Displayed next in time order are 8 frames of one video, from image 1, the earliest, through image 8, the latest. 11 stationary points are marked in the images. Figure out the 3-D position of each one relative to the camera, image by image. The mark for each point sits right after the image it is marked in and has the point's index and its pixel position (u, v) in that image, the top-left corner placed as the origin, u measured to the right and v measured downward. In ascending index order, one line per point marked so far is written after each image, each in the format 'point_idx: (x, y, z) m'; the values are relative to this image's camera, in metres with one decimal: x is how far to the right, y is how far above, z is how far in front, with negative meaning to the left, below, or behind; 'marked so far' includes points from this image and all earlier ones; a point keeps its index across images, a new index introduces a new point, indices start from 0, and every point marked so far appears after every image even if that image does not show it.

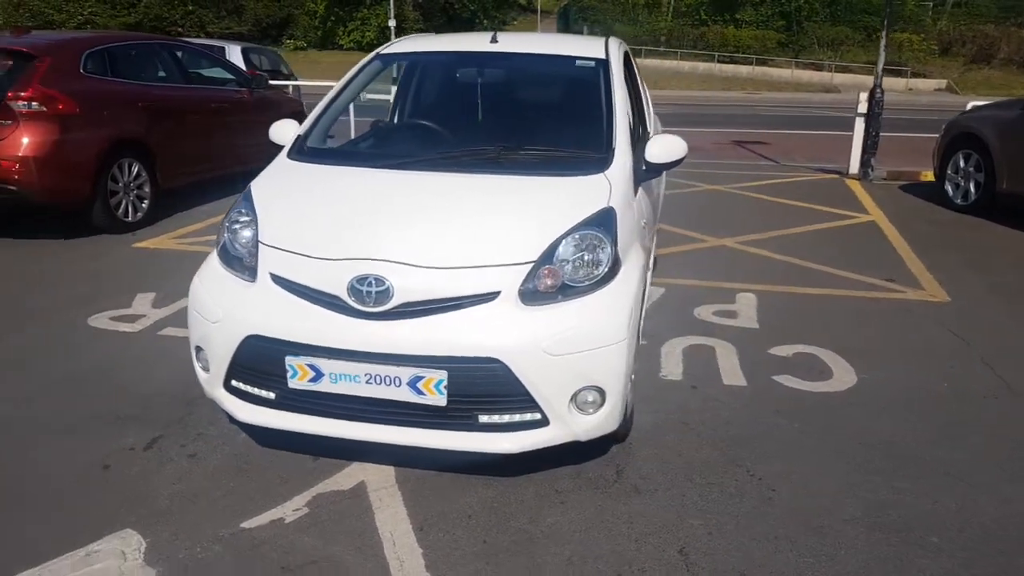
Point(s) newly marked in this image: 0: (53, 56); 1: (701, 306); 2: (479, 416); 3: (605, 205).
0: (-4.4, +2.2, +7.8) m
1: (+1.4, -0.1, +6.3) m
2: (-0.1, -0.6, +3.6) m
3: (+0.4, +0.4, +4.0) m
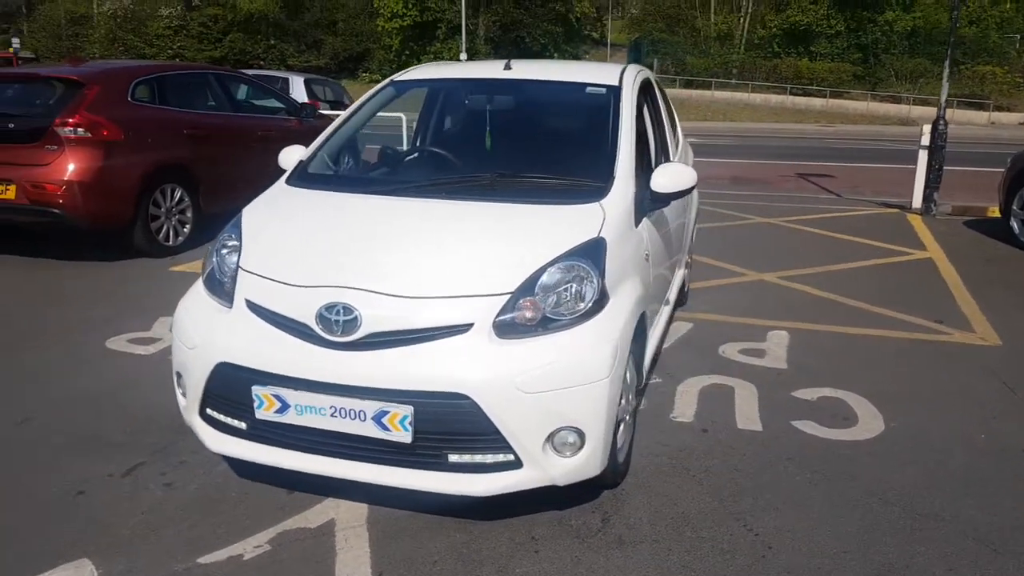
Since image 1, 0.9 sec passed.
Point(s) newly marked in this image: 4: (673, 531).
0: (-4.0, +2.0, +8.1) m
1: (+1.6, -0.4, +6.0) m
2: (-0.3, -0.7, +3.4) m
3: (+0.4, +0.2, +3.7) m
4: (+0.7, -1.1, +3.6) m
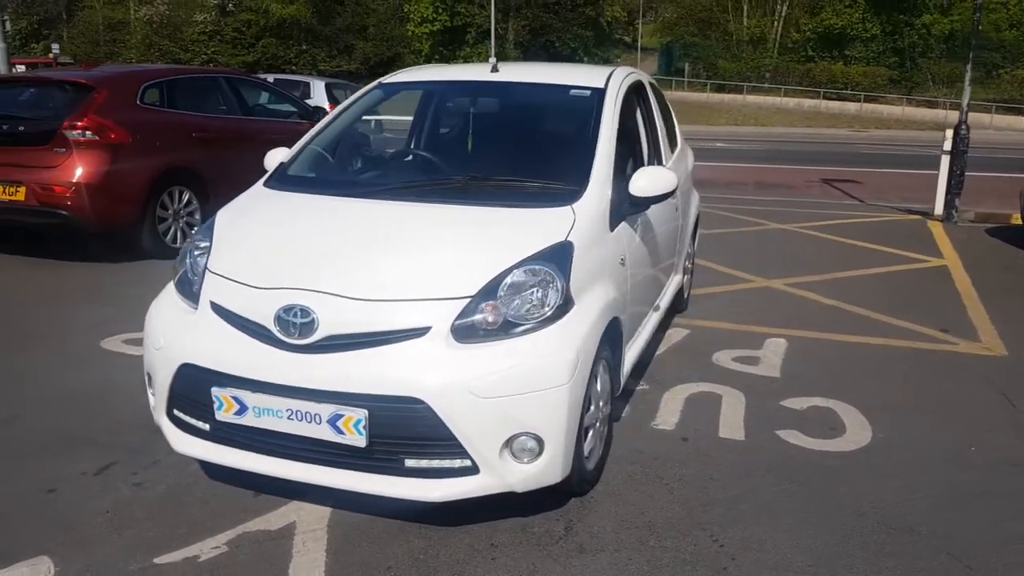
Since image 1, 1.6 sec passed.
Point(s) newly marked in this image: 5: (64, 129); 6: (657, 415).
0: (-4.0, +2.0, +8.2) m
1: (+1.5, -0.5, +5.9) m
2: (-0.4, -0.7, +3.3) m
3: (+0.2, +0.2, +3.7) m
4: (+0.5, -1.1, +3.5) m
5: (-4.2, +1.5, +7.8) m
6: (+0.8, -0.7, +4.8) m
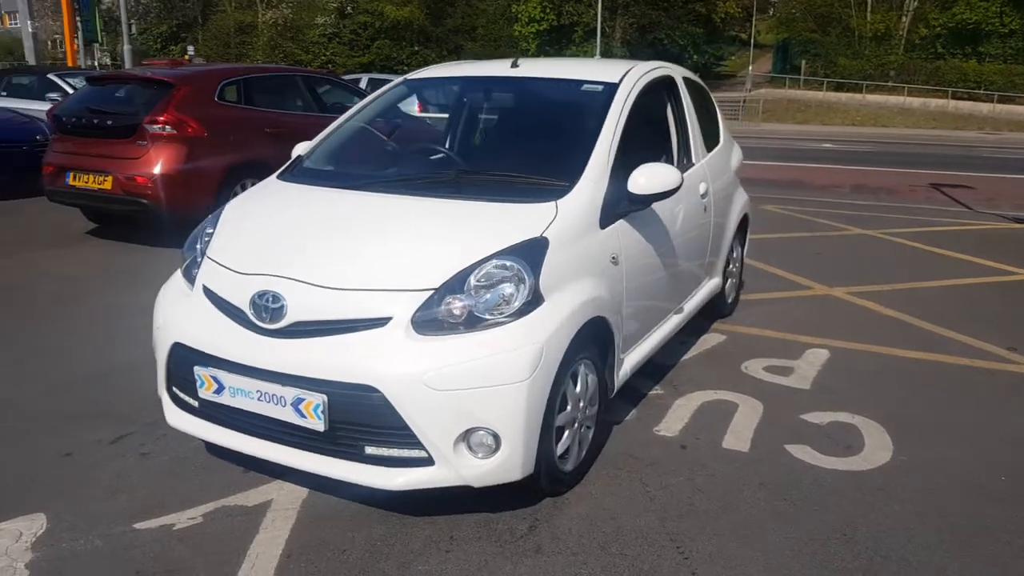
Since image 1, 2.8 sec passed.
0: (-3.4, +2.1, +8.7) m
1: (+1.7, -0.5, +5.7) m
2: (-0.6, -0.7, +3.4) m
3: (+0.1, +0.2, +3.7) m
4: (+0.3, -1.1, +3.5) m
5: (-3.7, +1.7, +8.3) m
6: (+0.8, -0.7, +4.7) m
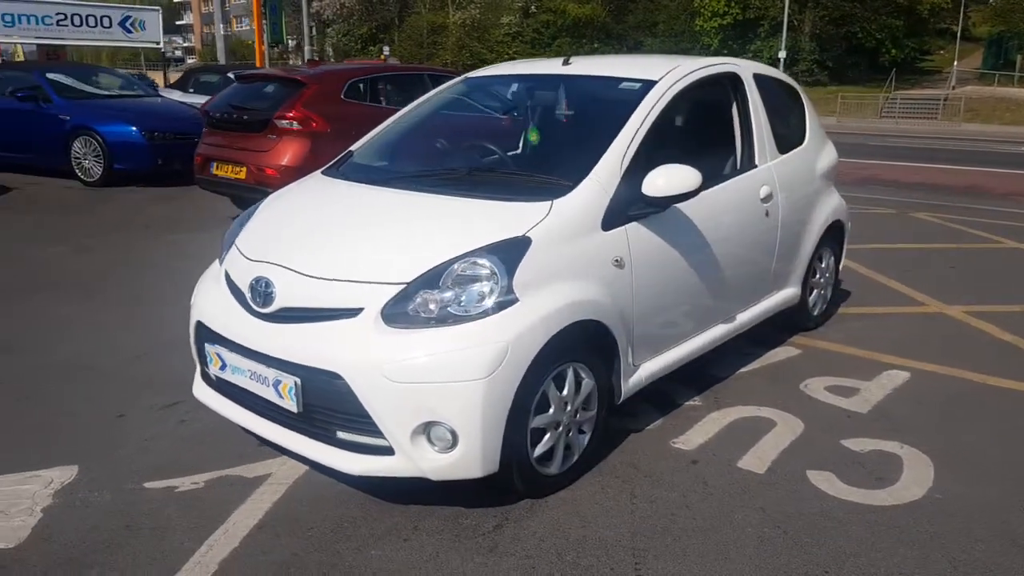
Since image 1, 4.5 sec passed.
0: (-2.2, +2.3, +9.3) m
1: (+2.0, -0.6, +5.3) m
2: (-0.8, -0.6, +3.6) m
3: (0.0, +0.2, +3.6) m
4: (+0.2, -1.1, +3.4) m
5: (-2.6, +1.8, +9.0) m
6: (+0.9, -0.8, +4.5) m
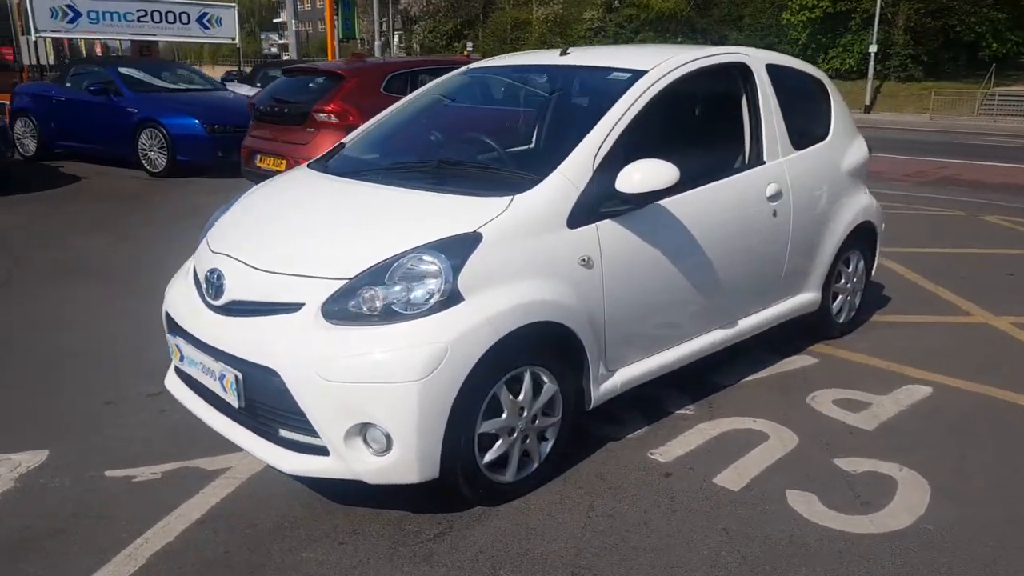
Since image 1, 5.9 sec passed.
0: (-1.7, +2.4, +9.3) m
1: (+1.9, -0.6, +4.9) m
2: (-1.0, -0.6, +3.5) m
3: (-0.2, +0.2, +3.5) m
4: (-0.1, -1.1, +3.3) m
5: (-2.2, +1.9, +9.1) m
6: (+0.8, -0.8, +4.2) m
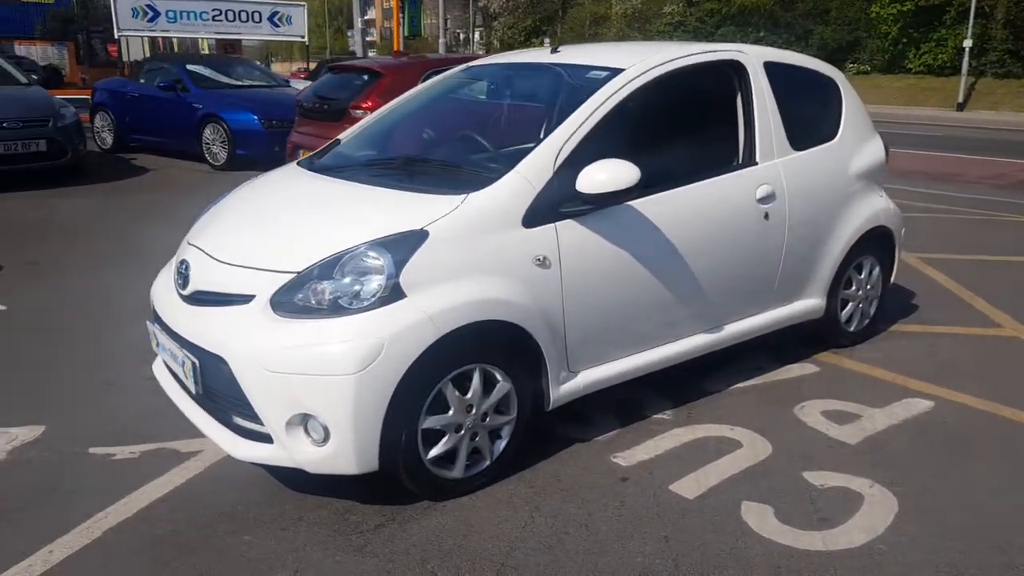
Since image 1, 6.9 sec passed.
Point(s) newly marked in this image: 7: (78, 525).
0: (-1.3, +2.4, +9.5) m
1: (+1.8, -0.6, +4.8) m
2: (-1.2, -0.6, +3.6) m
3: (-0.4, +0.3, +3.5) m
4: (-0.4, -1.1, +3.3) m
5: (-1.8, +2.0, +9.3) m
6: (+0.6, -0.8, +4.2) m
7: (-1.8, -1.0, +3.5) m
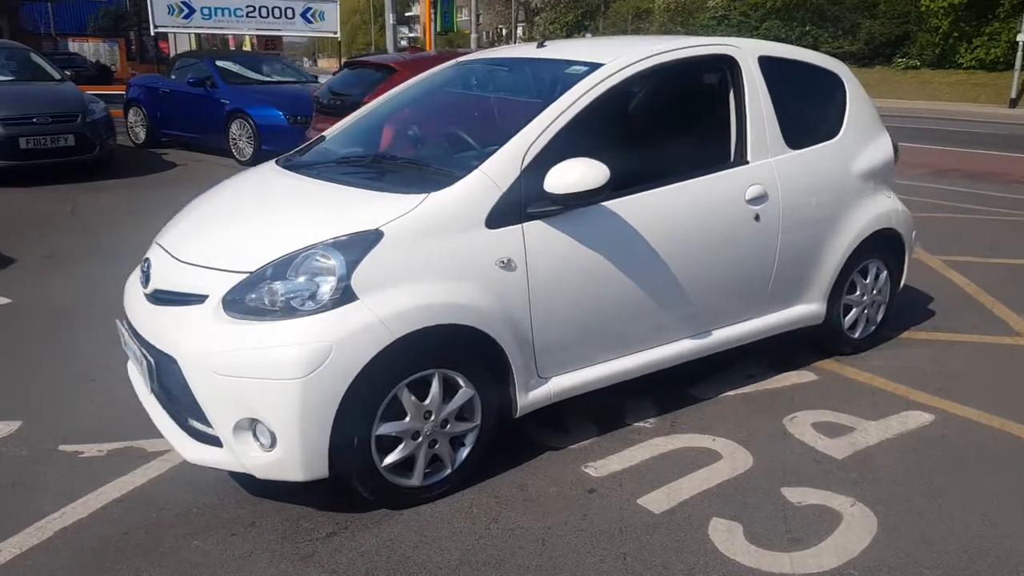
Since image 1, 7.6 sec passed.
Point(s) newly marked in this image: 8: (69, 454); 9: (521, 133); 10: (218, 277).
0: (-1.1, +2.5, +9.4) m
1: (+1.7, -0.7, +4.5) m
2: (-1.4, -0.5, +3.5) m
3: (-0.5, +0.2, +3.4) m
4: (-0.6, -1.1, +3.2) m
5: (-1.6, +2.0, +9.2) m
6: (+0.5, -0.8, +4.0) m
7: (-2.0, -1.0, +3.5) m
8: (-2.2, -0.8, +4.1) m
9: (+0.1, +0.7, +3.9) m
10: (-1.2, 0.0, +3.5) m
